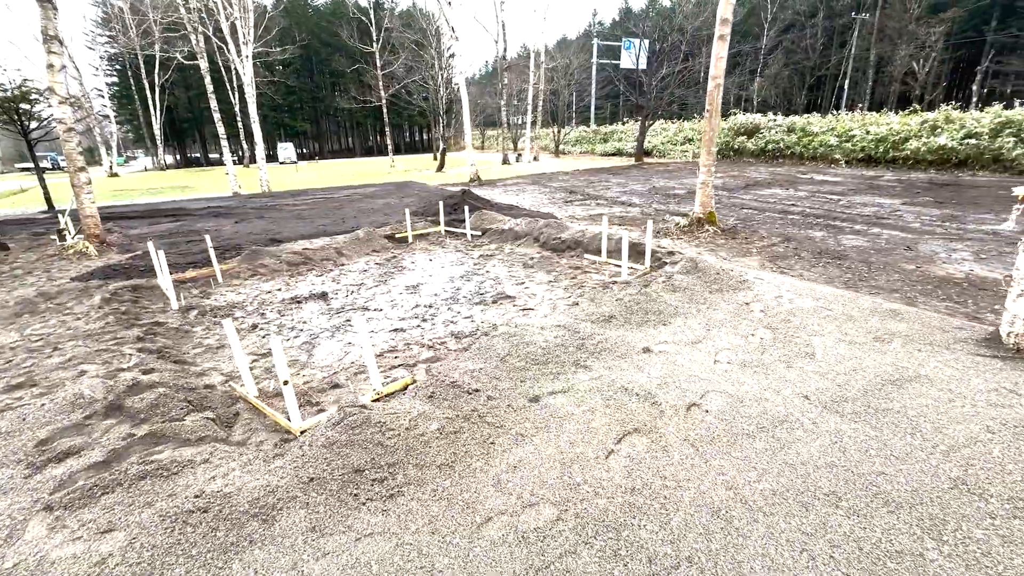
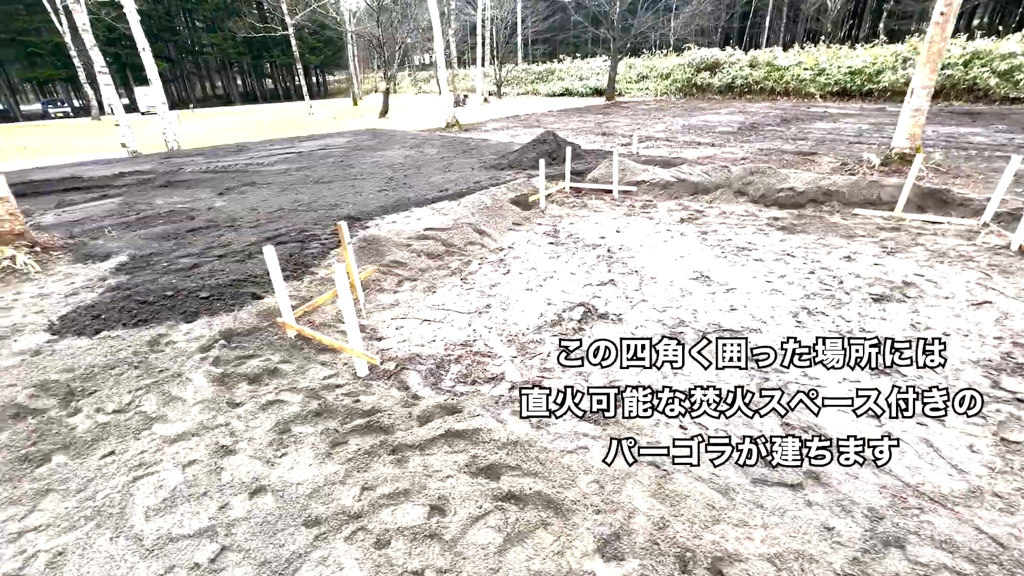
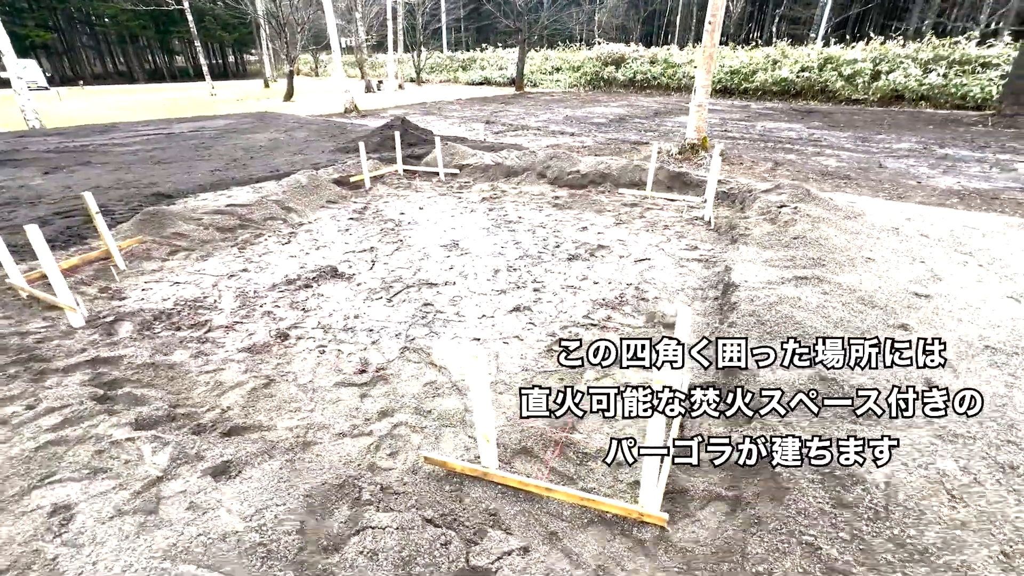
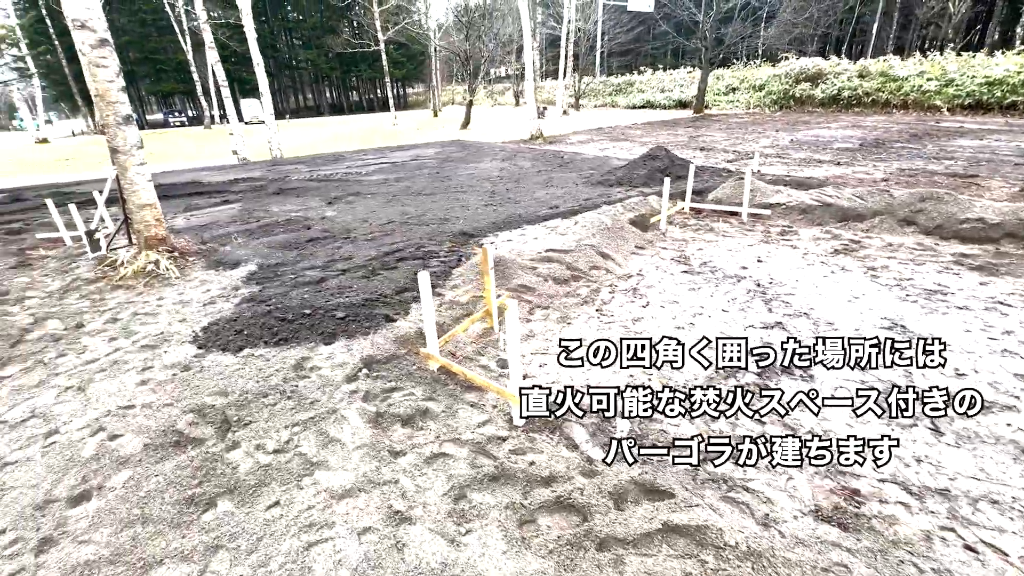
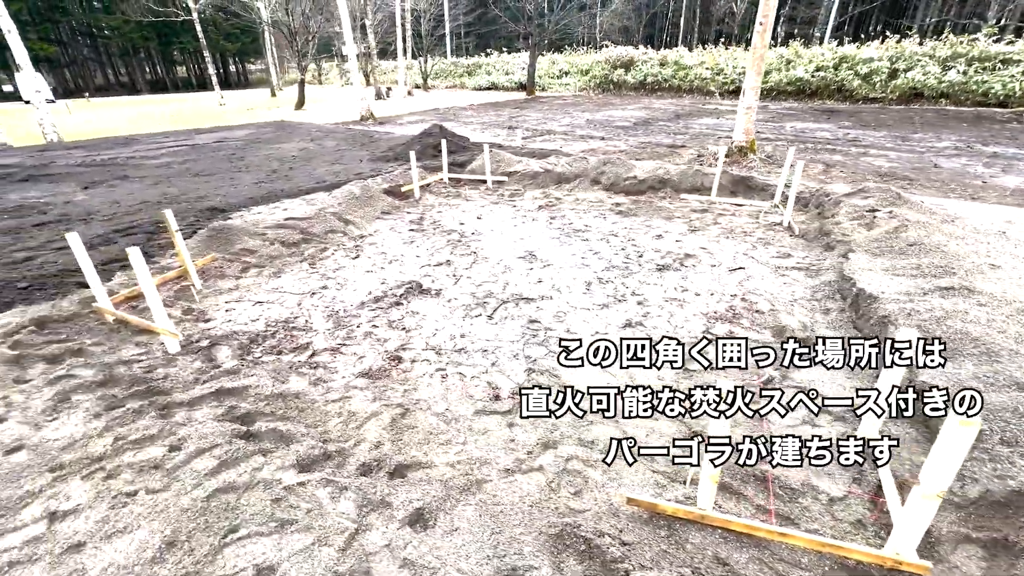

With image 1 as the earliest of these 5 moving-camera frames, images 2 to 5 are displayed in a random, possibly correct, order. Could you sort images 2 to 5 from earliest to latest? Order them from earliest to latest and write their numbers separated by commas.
3, 5, 2, 4
